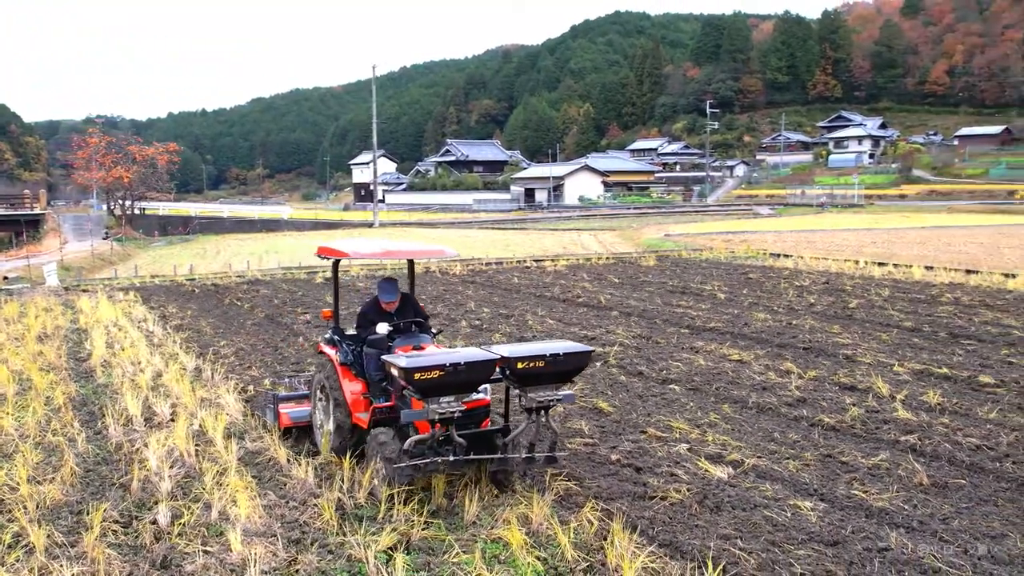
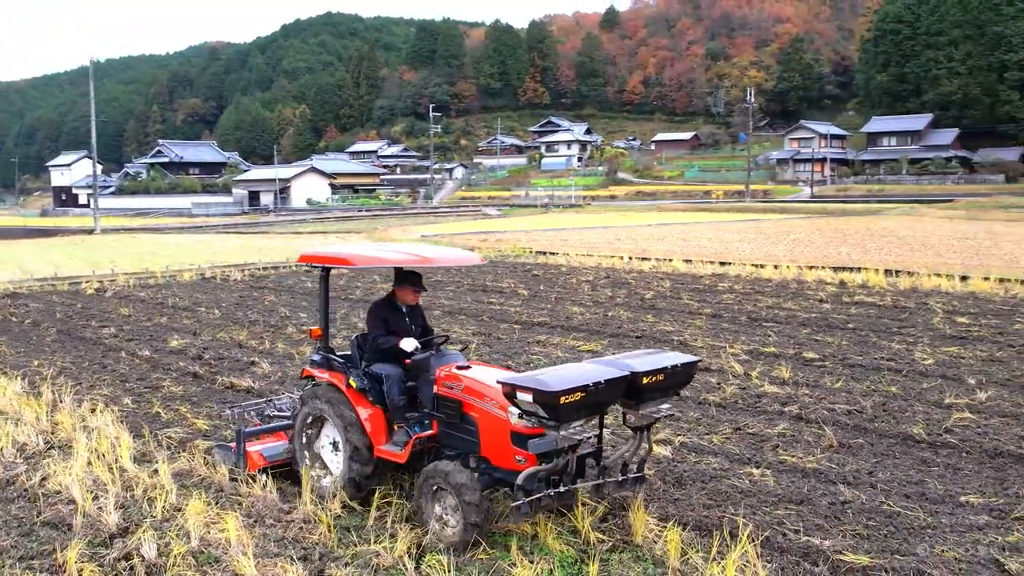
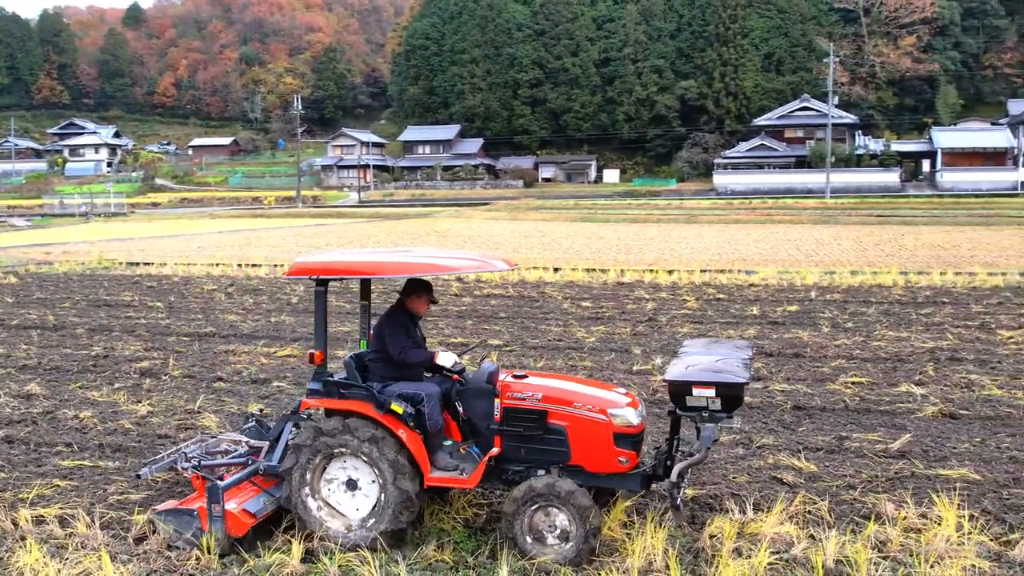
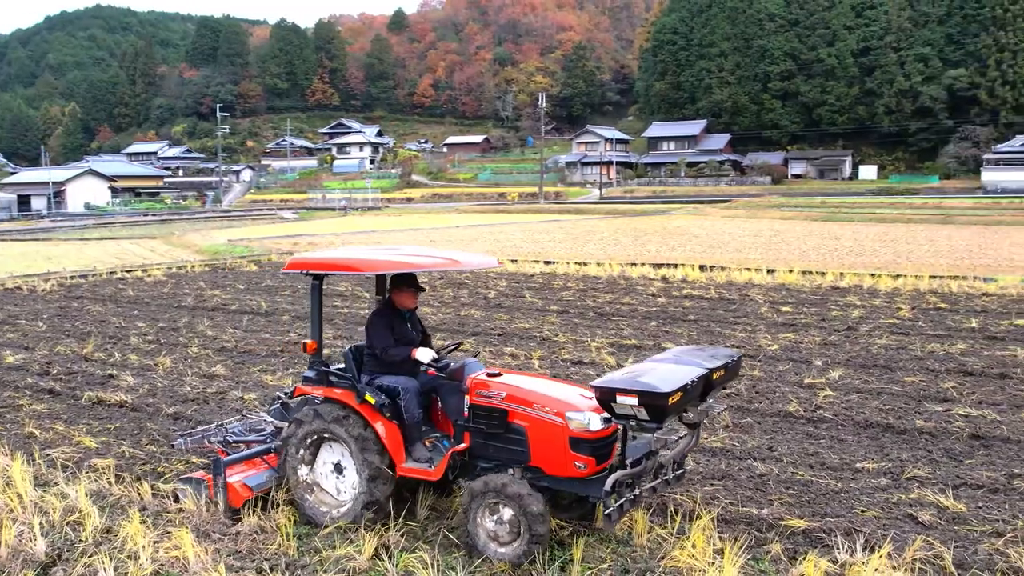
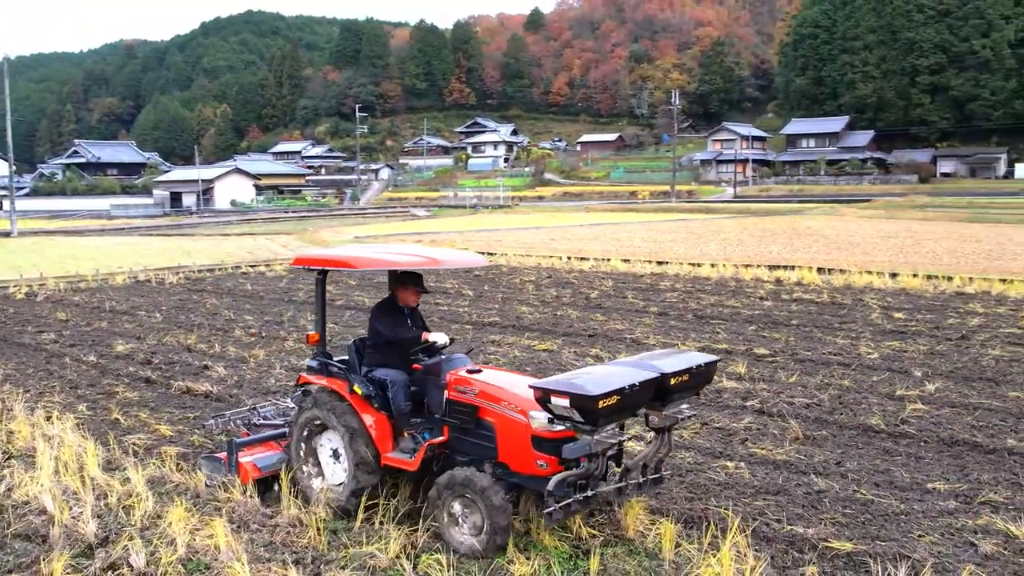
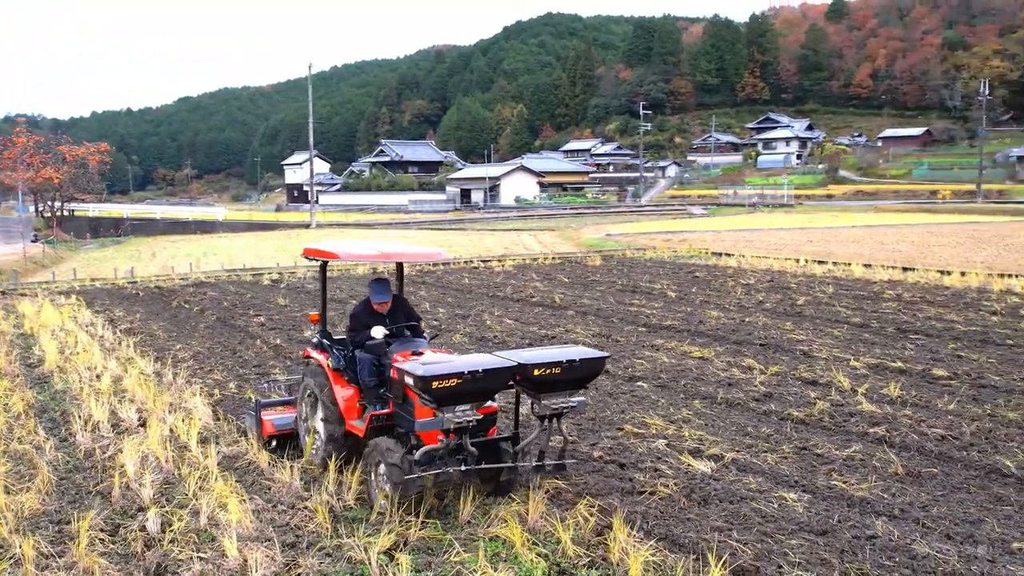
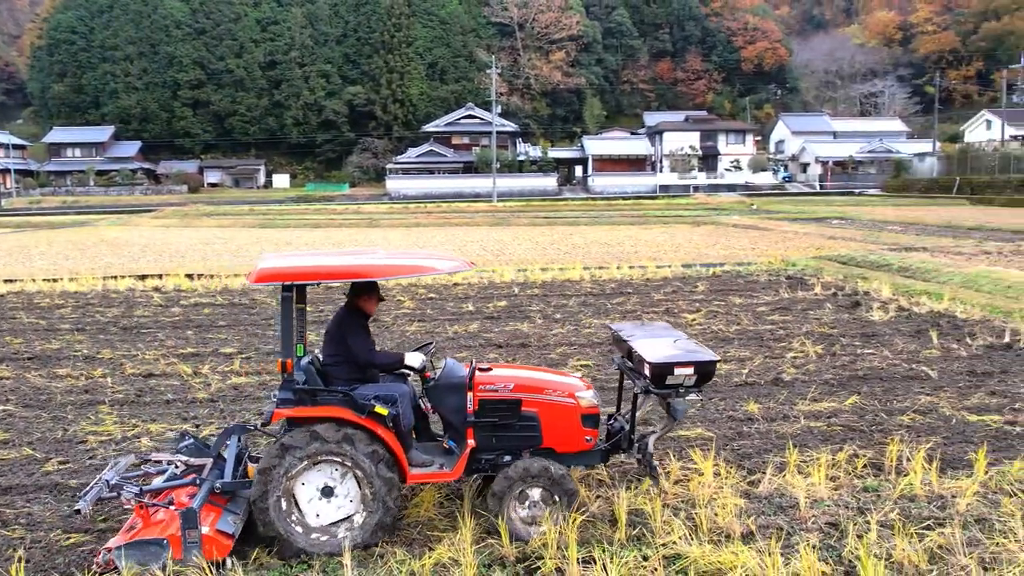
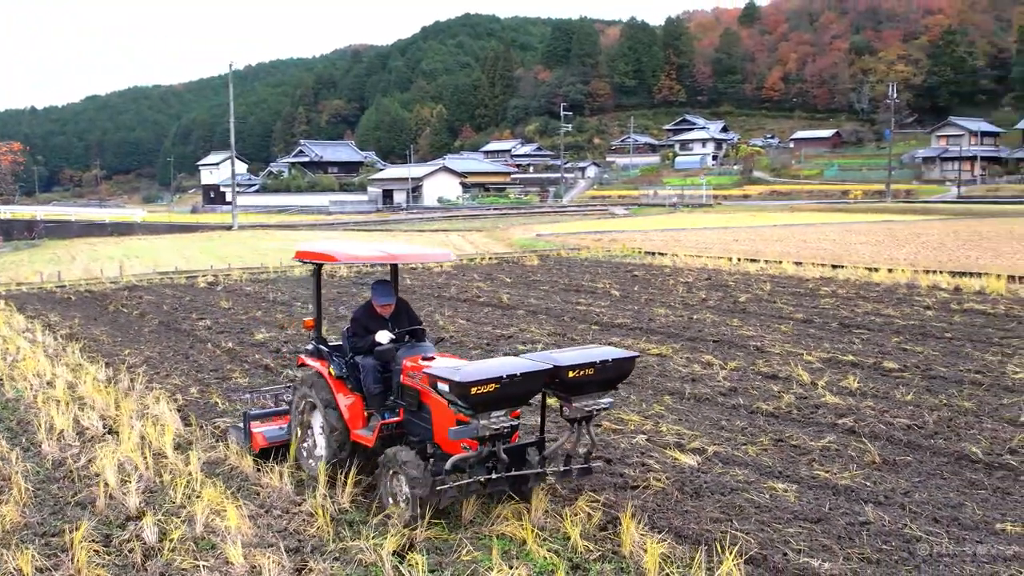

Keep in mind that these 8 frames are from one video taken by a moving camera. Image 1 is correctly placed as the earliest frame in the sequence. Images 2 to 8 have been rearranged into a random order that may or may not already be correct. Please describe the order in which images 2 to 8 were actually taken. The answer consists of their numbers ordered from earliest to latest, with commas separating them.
6, 8, 2, 5, 4, 3, 7
